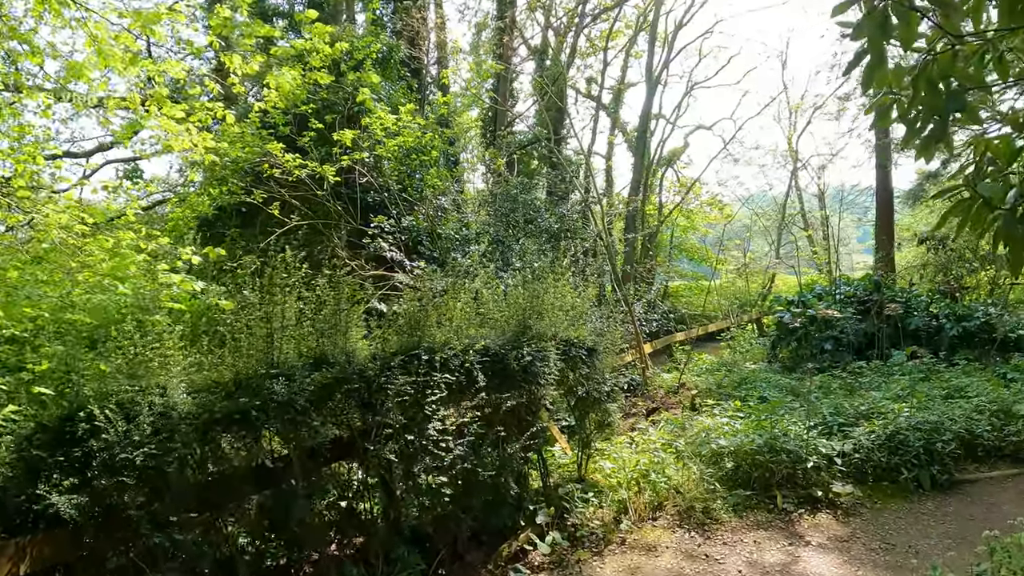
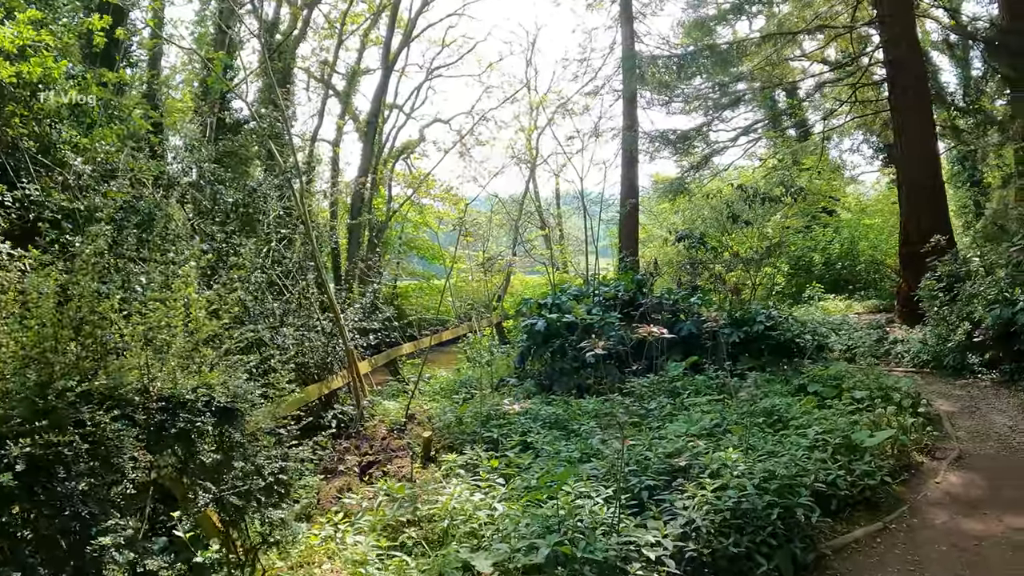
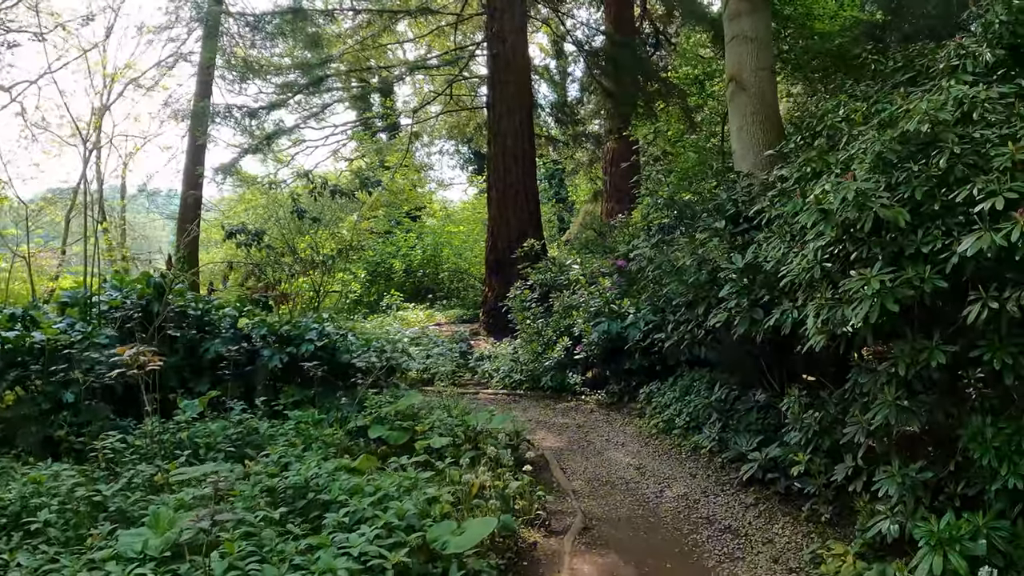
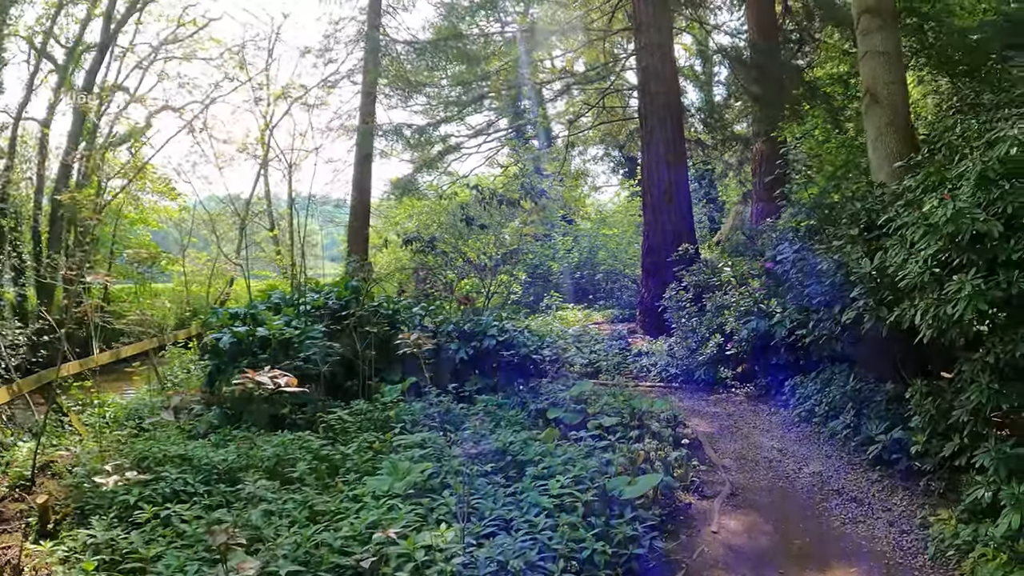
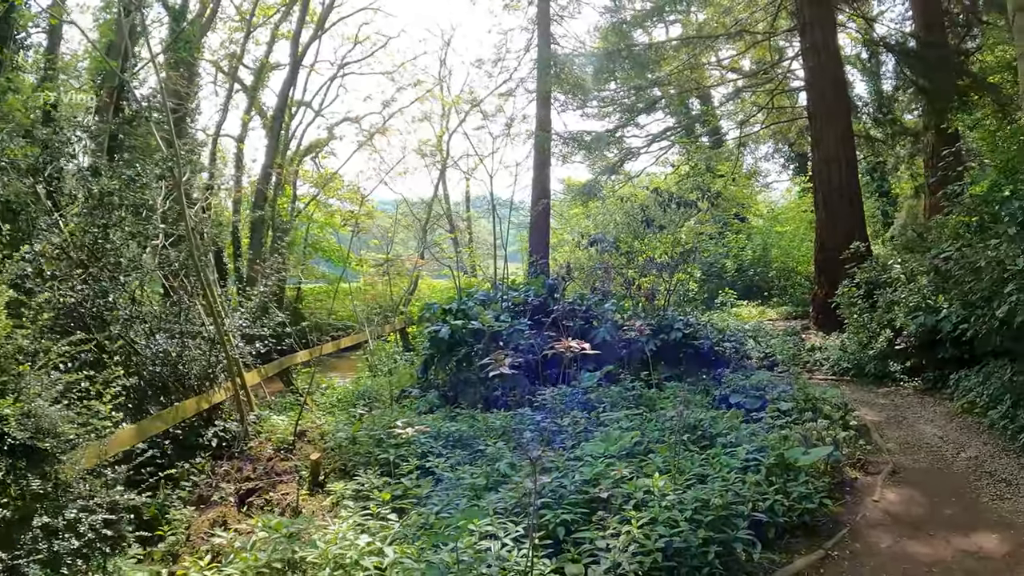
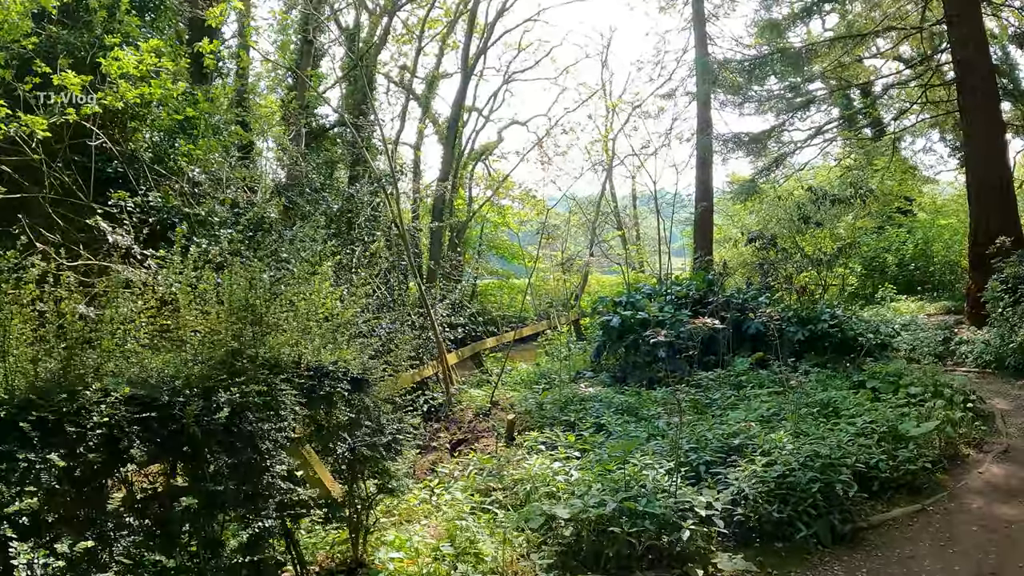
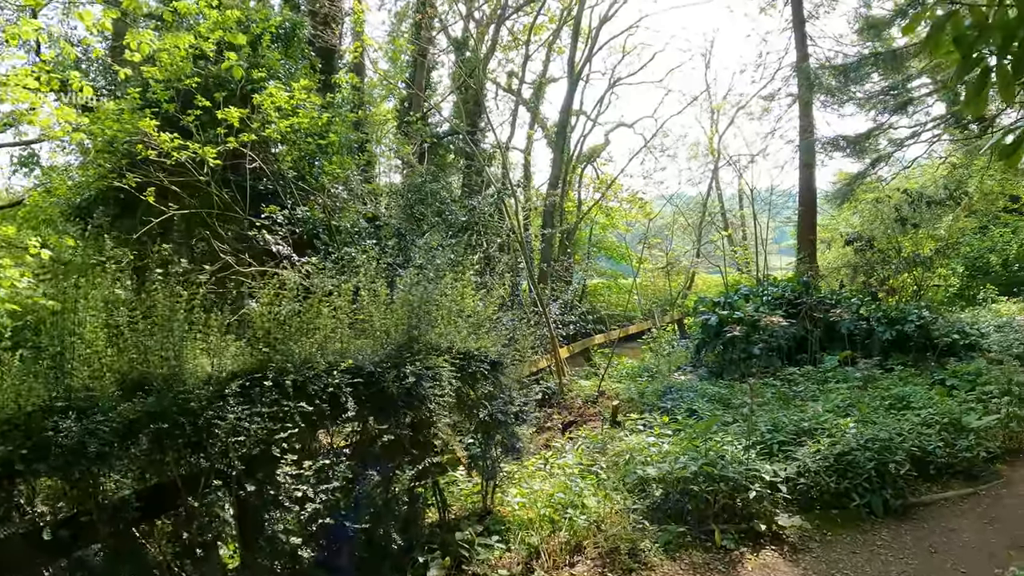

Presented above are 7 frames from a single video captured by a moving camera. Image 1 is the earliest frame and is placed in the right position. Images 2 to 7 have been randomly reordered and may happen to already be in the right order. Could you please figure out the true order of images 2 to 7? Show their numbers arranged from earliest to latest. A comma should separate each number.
7, 6, 2, 5, 4, 3
